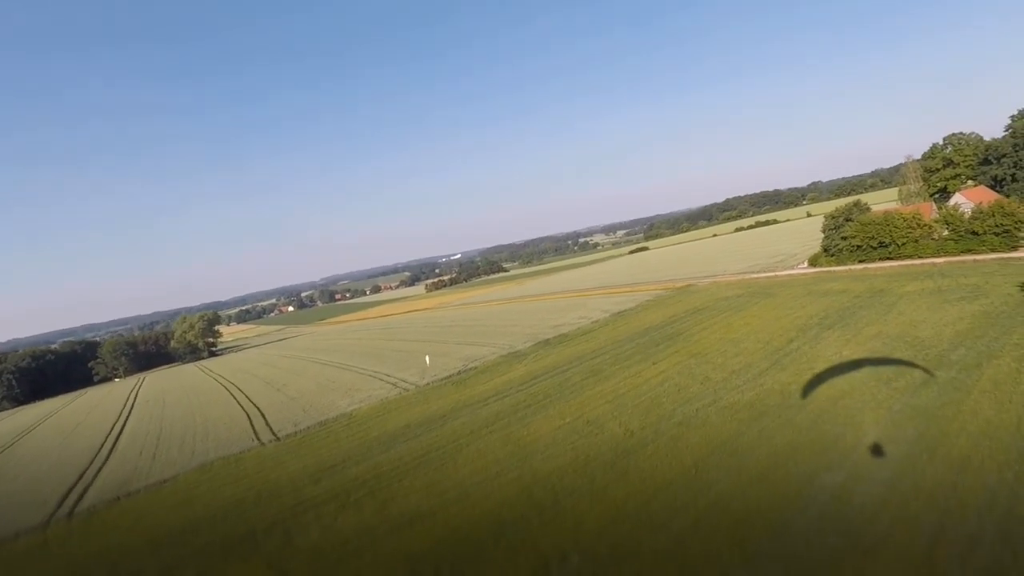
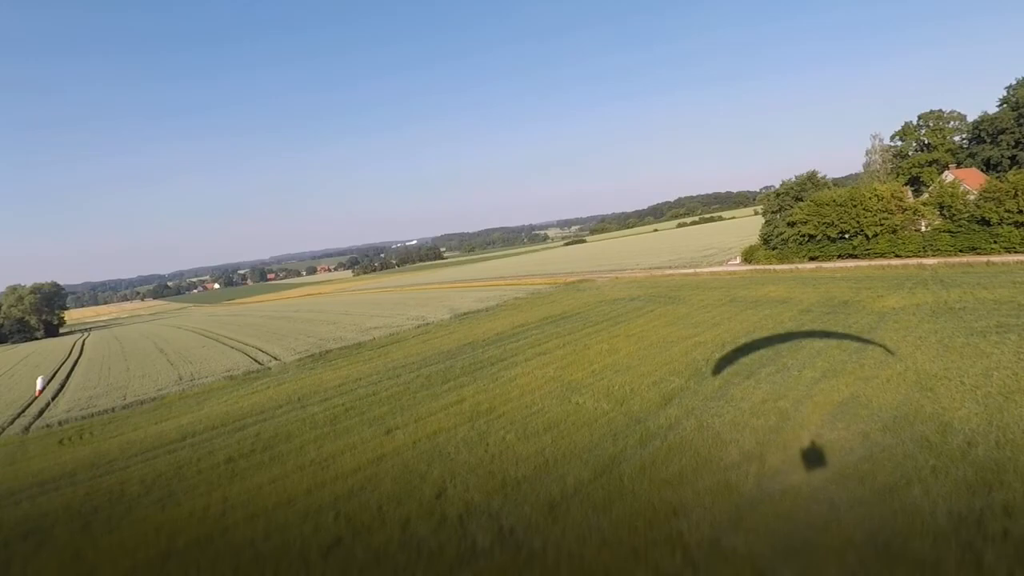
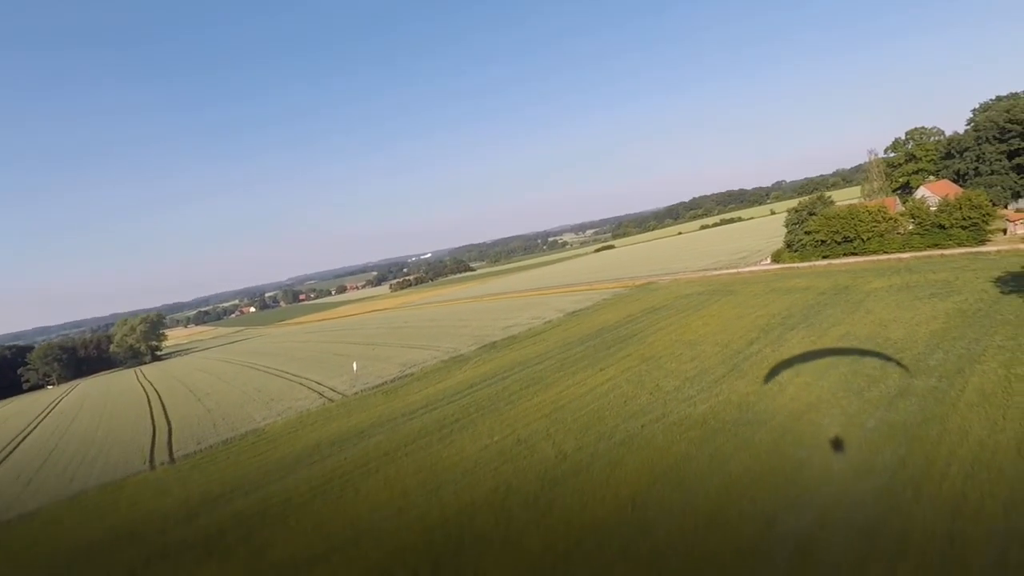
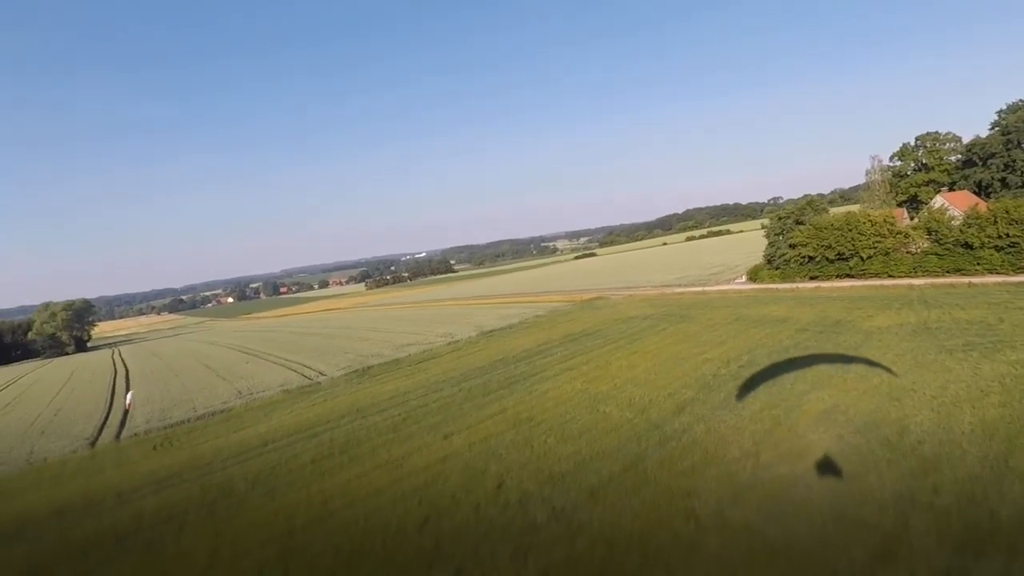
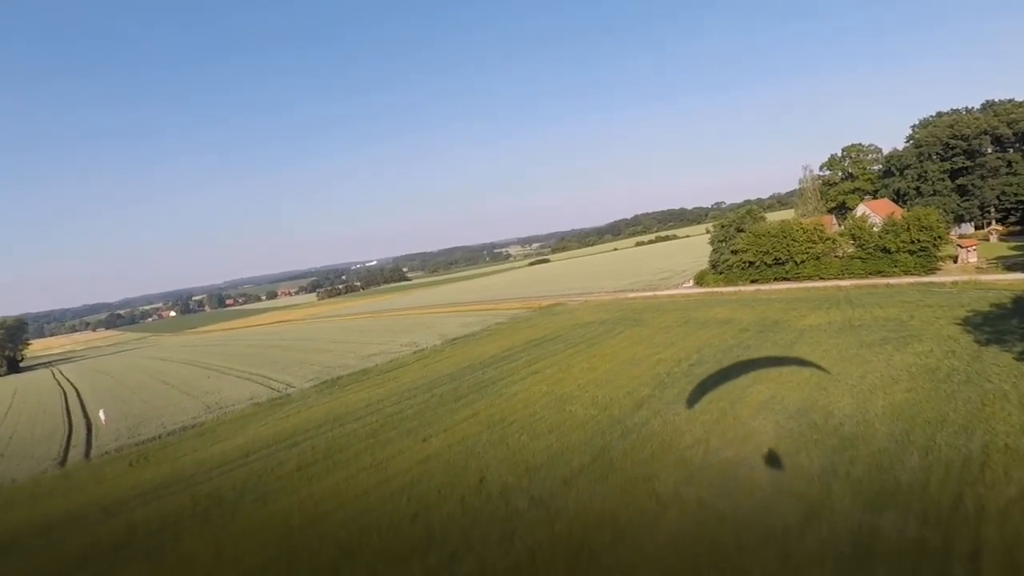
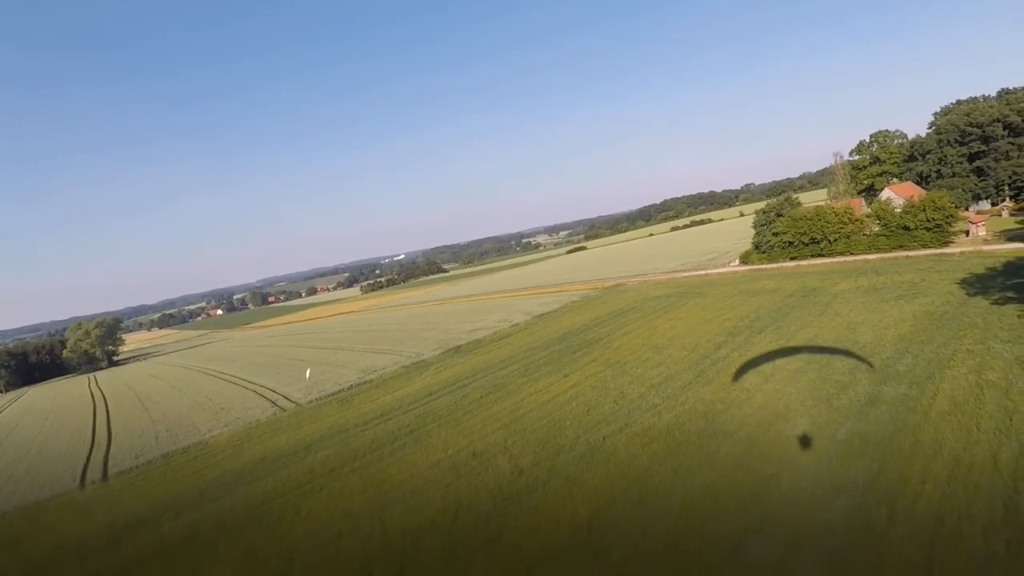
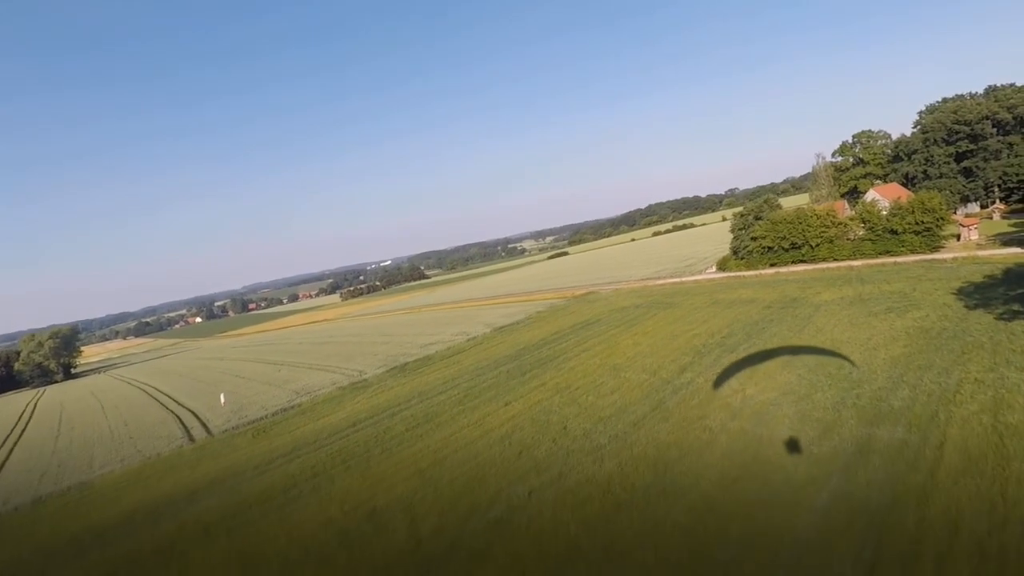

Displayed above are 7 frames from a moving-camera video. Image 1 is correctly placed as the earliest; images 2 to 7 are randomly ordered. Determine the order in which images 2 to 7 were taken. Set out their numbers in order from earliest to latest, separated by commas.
3, 6, 7, 5, 4, 2
